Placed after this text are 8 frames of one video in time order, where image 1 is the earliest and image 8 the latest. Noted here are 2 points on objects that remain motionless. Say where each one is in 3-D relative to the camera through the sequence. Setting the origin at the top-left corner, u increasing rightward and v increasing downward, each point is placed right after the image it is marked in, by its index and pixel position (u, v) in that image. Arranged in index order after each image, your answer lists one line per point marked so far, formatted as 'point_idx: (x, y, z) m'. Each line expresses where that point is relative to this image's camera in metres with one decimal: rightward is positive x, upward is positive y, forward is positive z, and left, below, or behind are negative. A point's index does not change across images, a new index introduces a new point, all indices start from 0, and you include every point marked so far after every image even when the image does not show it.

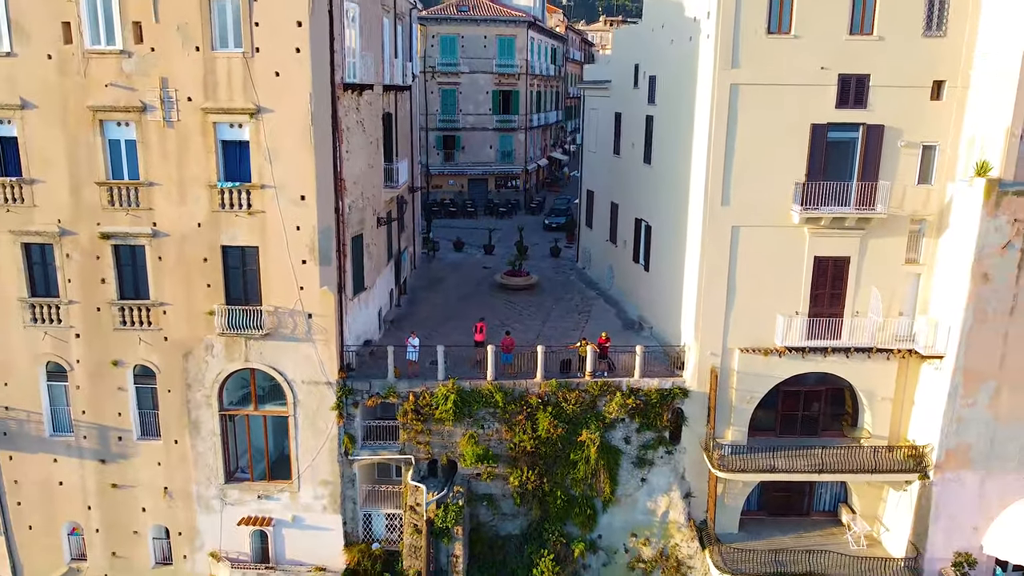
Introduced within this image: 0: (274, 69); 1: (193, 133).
0: (-7.0, +6.5, +18.6) m
1: (-9.7, +4.7, +19.1) m
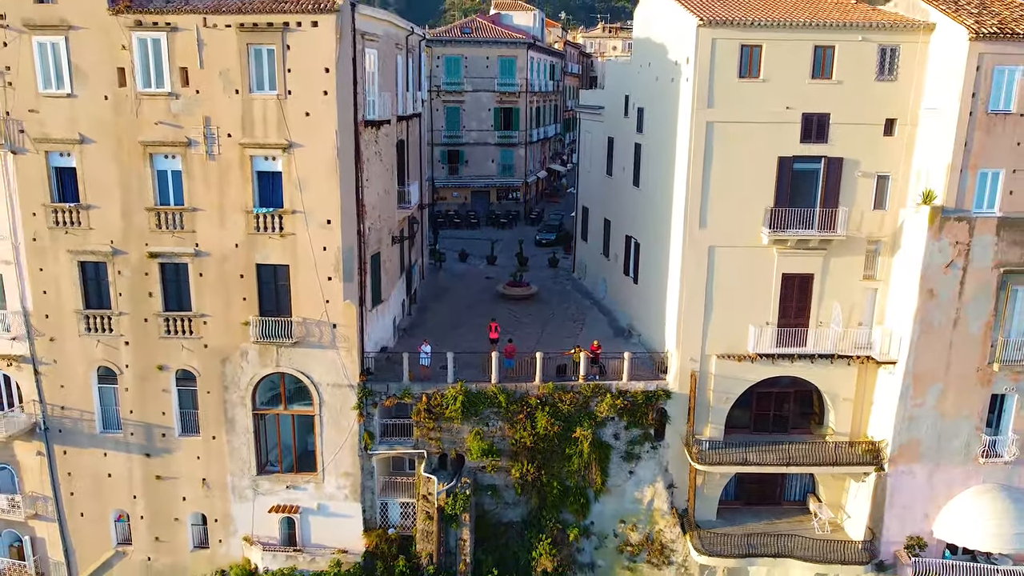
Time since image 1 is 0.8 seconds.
0: (-7.0, +6.0, +21.1) m
1: (-9.6, +4.2, +21.6) m
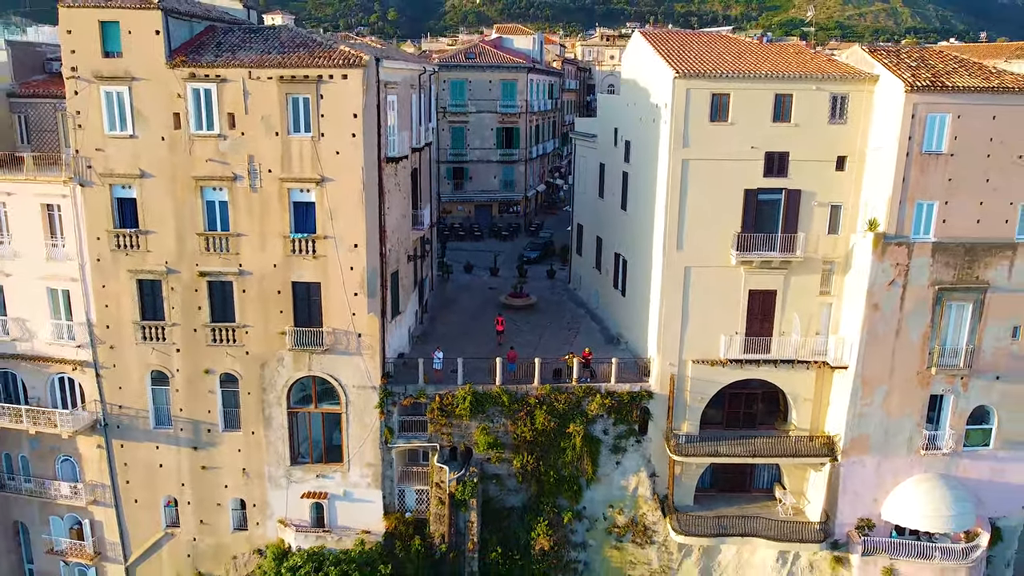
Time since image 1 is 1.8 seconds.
0: (-6.9, +5.4, +24.5) m
1: (-9.5, +3.6, +25.0) m
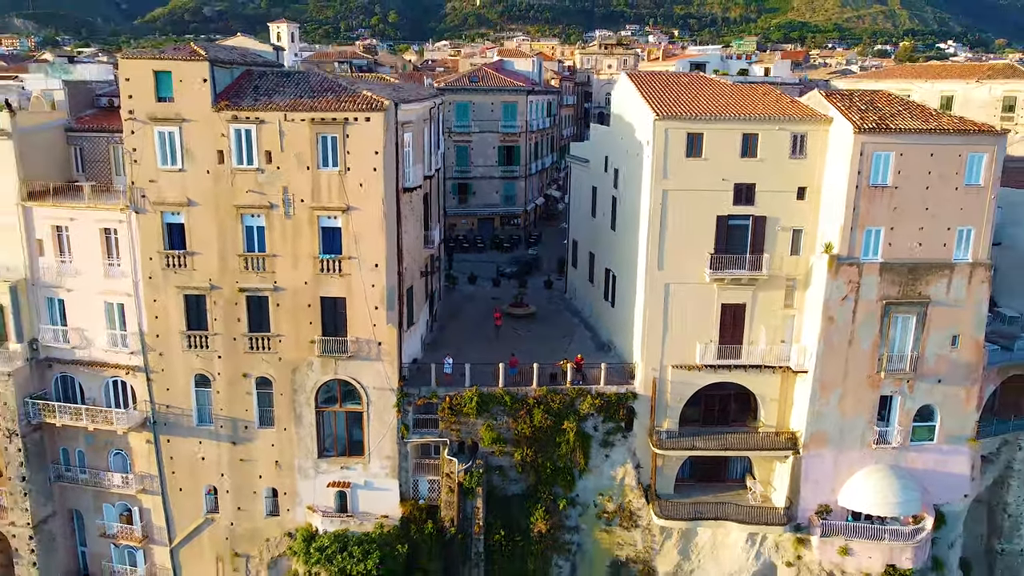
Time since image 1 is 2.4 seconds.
0: (-6.8, +4.8, +28.1) m
1: (-9.4, +3.0, +28.5) m
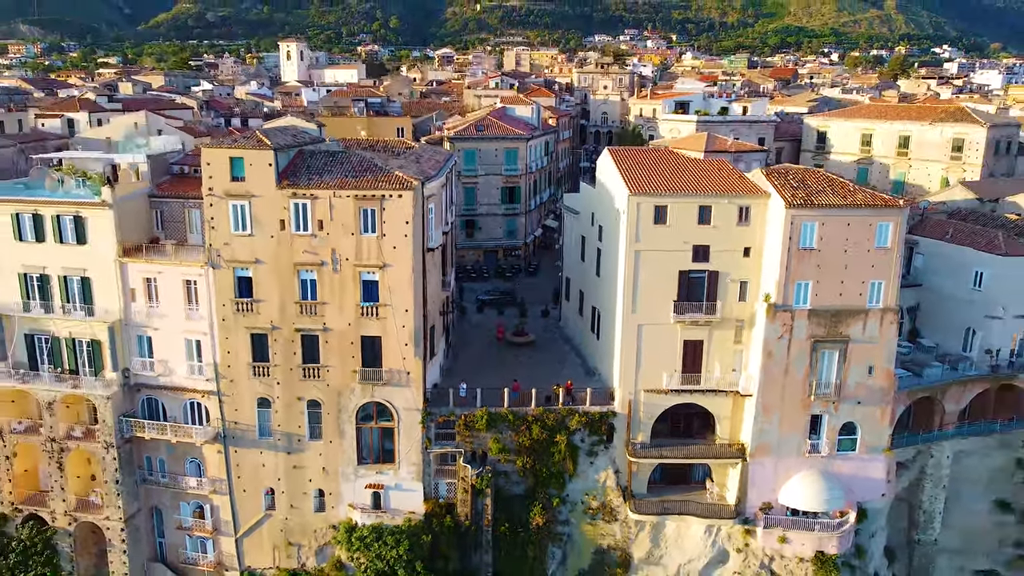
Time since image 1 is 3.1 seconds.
0: (-6.7, +2.4, +35.1) m
1: (-9.3, +0.6, +35.6) m
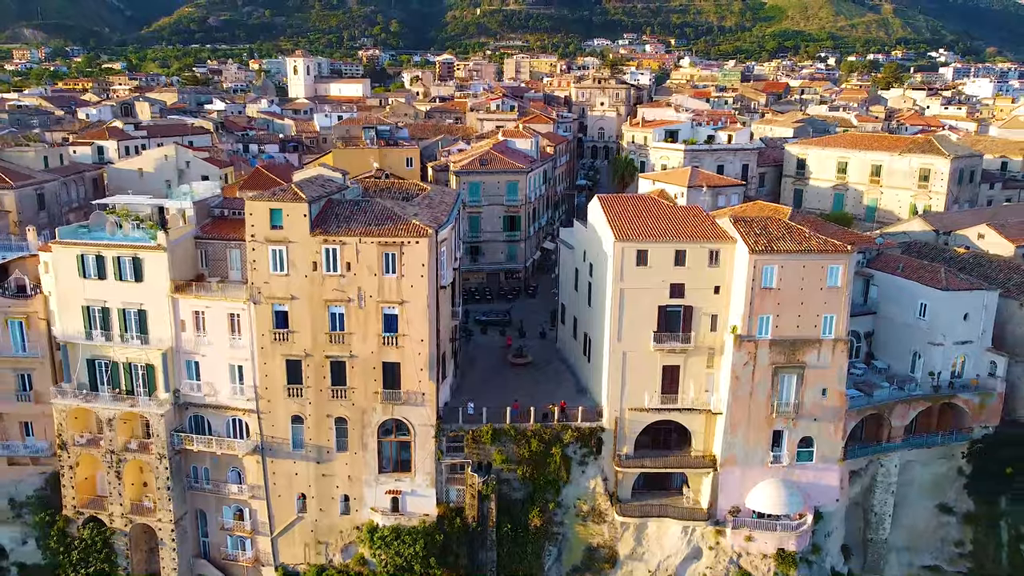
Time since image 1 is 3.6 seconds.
0: (-6.6, +0.3, +40.6) m
1: (-9.2, -1.5, +41.1) m
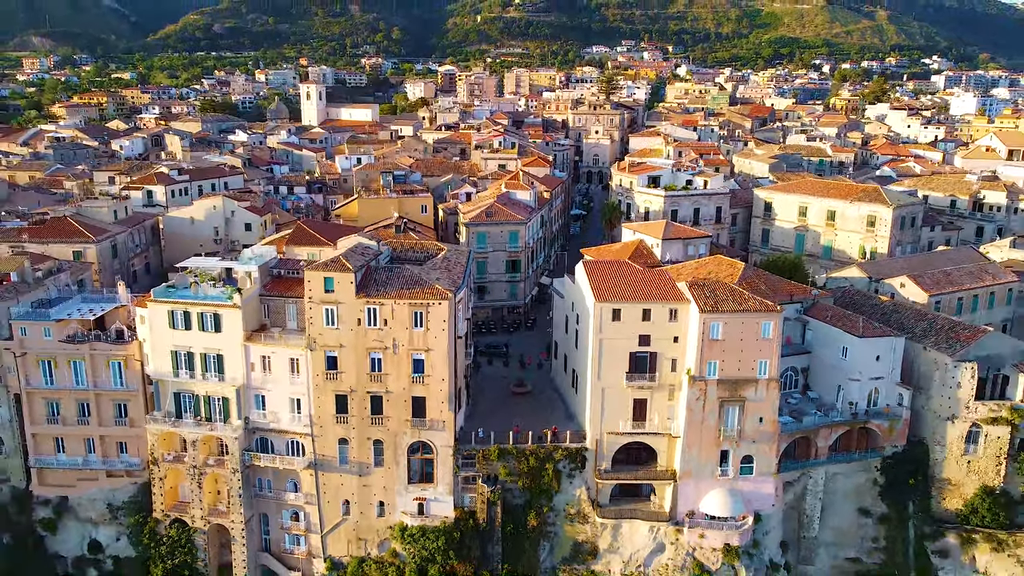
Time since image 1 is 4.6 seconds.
0: (-6.4, -3.9, +51.6) m
1: (-9.0, -5.7, +52.1) m
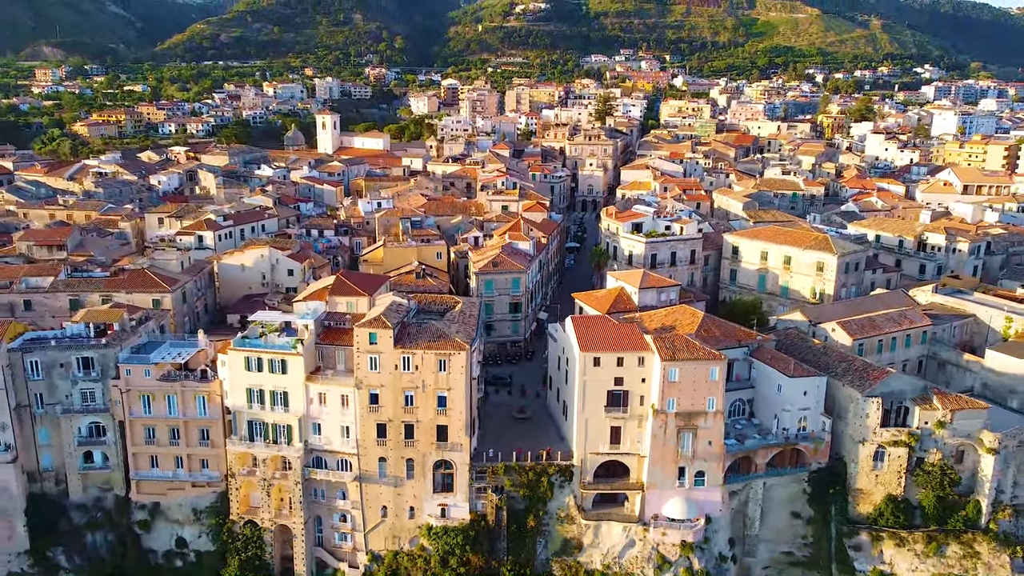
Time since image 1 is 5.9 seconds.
0: (-6.1, -9.5, +66.2) m
1: (-8.7, -11.3, +66.7) m
